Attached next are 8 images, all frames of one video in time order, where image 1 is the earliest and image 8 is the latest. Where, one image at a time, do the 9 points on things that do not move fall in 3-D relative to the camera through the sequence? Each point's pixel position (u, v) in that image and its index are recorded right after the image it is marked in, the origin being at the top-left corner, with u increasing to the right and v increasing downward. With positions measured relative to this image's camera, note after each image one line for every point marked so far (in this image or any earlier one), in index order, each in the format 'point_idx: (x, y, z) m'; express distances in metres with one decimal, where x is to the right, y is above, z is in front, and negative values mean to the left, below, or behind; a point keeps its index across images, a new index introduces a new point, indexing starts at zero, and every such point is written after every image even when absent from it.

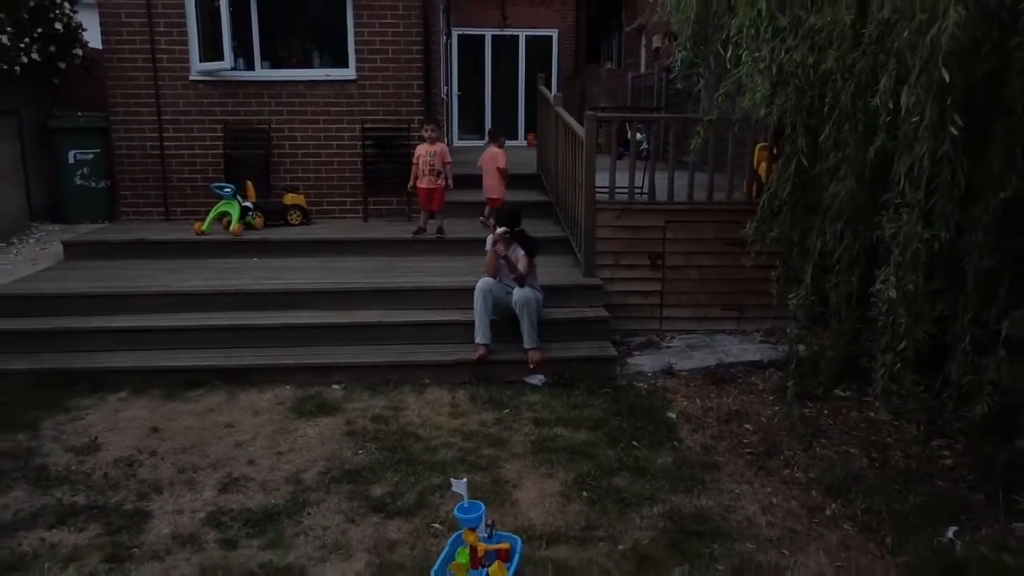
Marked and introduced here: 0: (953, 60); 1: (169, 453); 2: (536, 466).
0: (+1.7, +0.9, +3.0) m
1: (-1.9, -0.9, +4.2) m
2: (+0.1, -0.9, +4.1) m
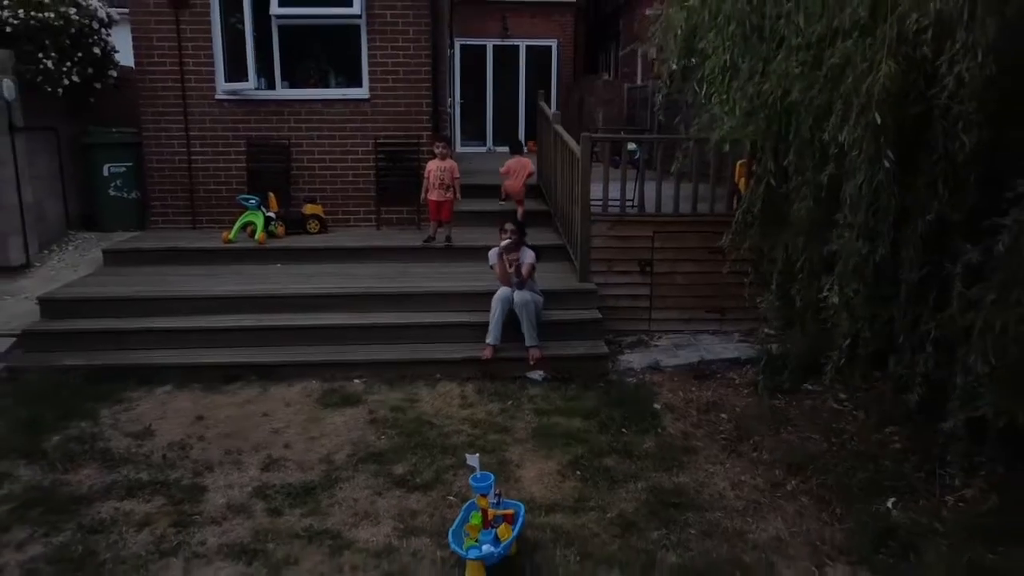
0: (+1.7, +0.8, +3.6) m
1: (-1.8, -0.9, +4.8) m
2: (+0.2, -1.0, +4.7) m
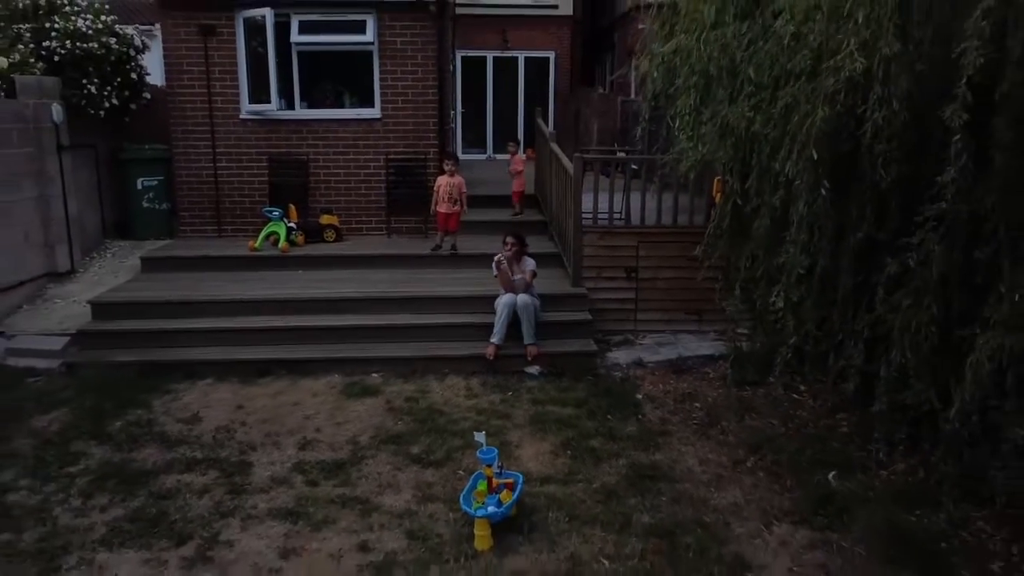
0: (+1.7, +0.8, +4.3) m
1: (-1.8, -1.0, +5.5) m
2: (+0.2, -1.0, +5.4) m
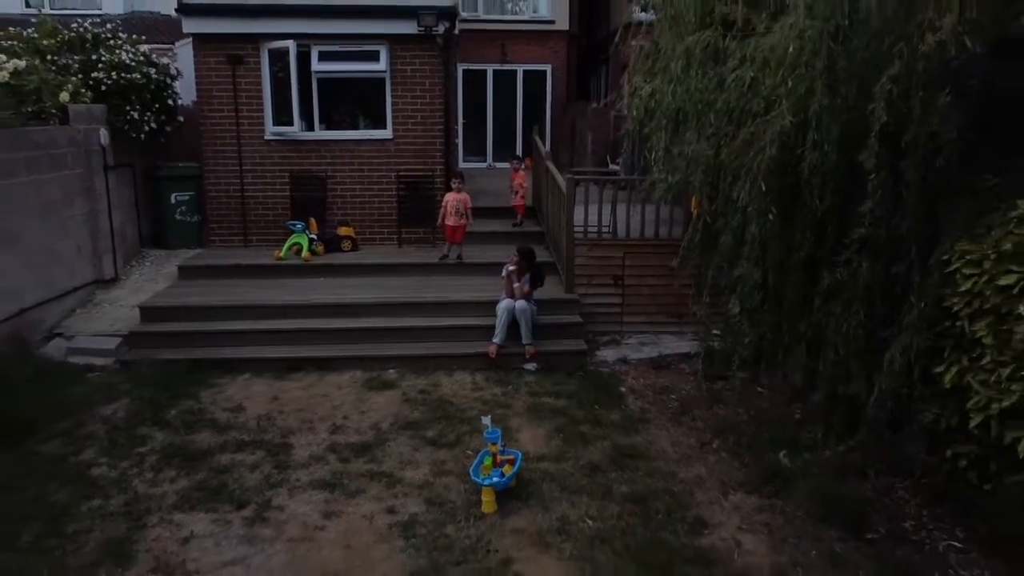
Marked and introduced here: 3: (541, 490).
0: (+1.7, +0.8, +5.2) m
1: (-1.8, -1.0, +6.4) m
2: (+0.2, -1.1, +6.3) m
3: (+0.2, -1.4, +5.2) m
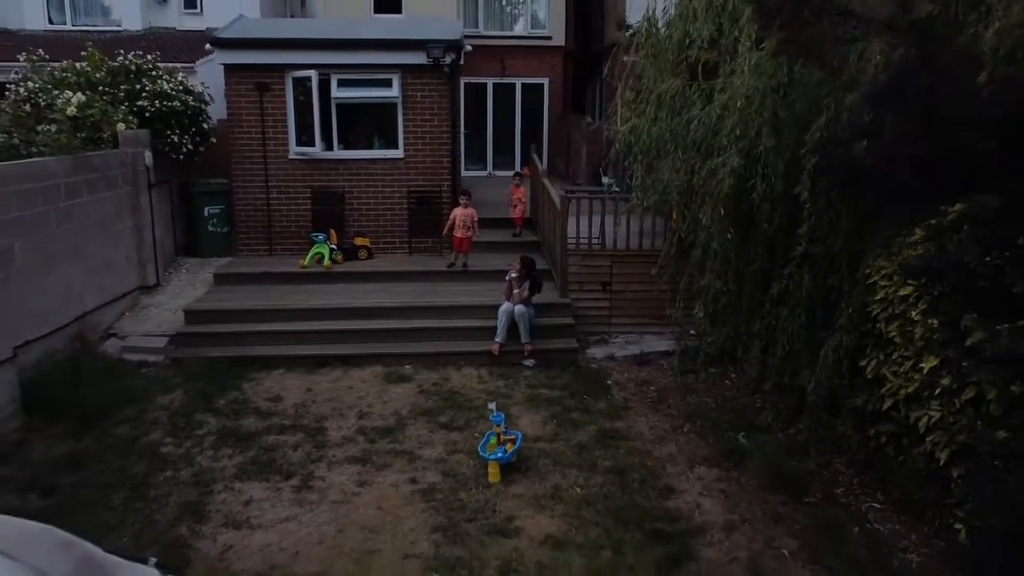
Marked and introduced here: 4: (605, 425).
0: (+1.7, +0.7, +6.2) m
1: (-1.8, -1.1, +7.5) m
2: (+0.2, -1.1, +7.3) m
3: (+0.2, -1.4, +6.2) m
4: (+0.8, -1.2, +7.0) m
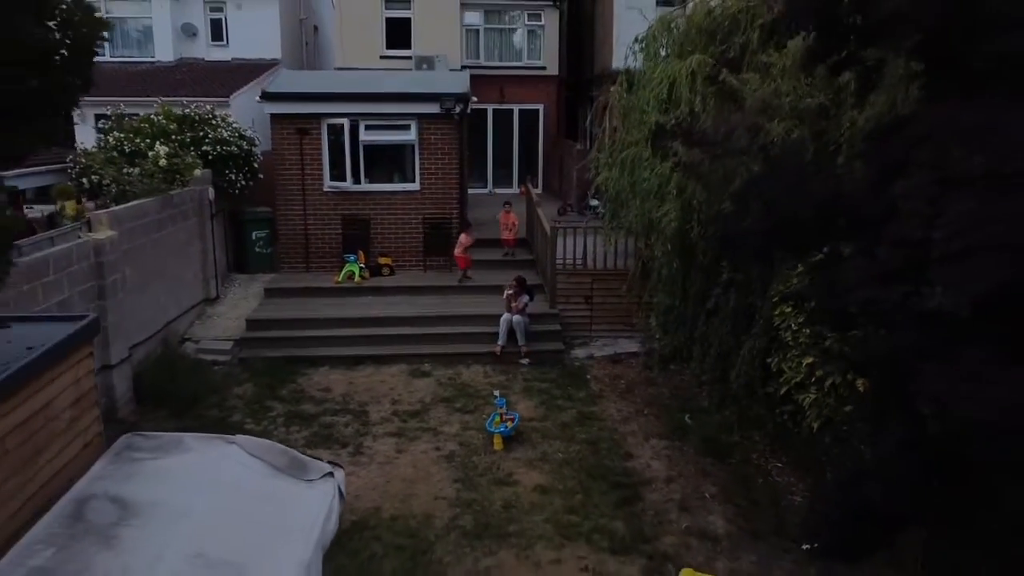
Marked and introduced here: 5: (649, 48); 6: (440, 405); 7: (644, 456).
0: (+1.7, +0.5, +8.3) m
1: (-1.8, -1.3, +9.5) m
2: (+0.2, -1.3, +9.4) m
3: (+0.2, -1.6, +8.3) m
4: (+0.8, -1.4, +9.0) m
5: (+1.8, +3.1, +10.1) m
6: (-0.8, -1.4, +9.1) m
7: (+1.4, -1.7, +7.9) m
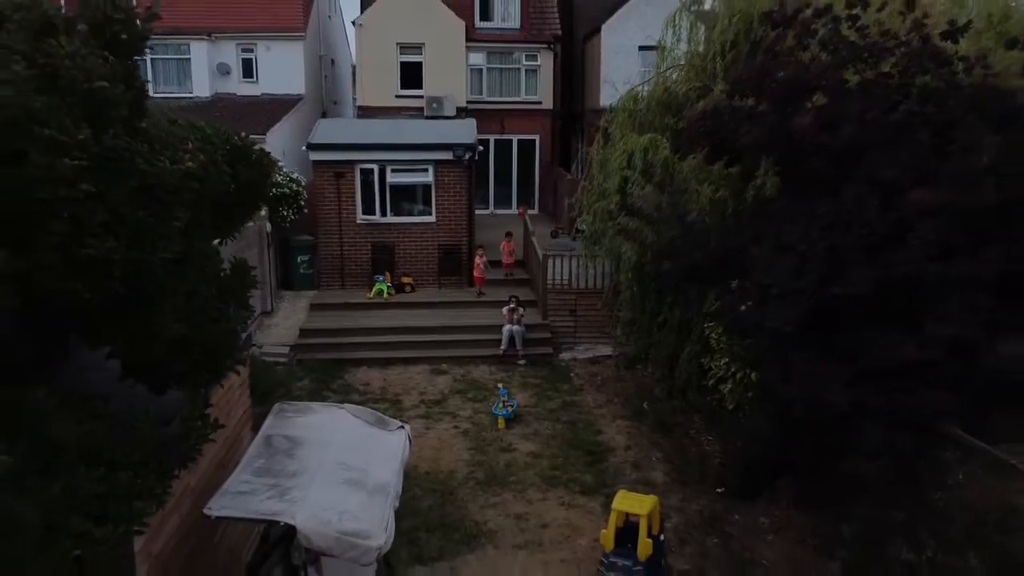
0: (+1.7, +0.3, +11.0) m
1: (-1.8, -1.5, +12.2) m
2: (+0.1, -1.6, +12.0) m
3: (+0.2, -1.9, +11.0) m
4: (+0.8, -1.7, +11.7) m
5: (+1.8, +2.9, +12.8) m
6: (-0.9, -1.6, +11.8) m
7: (+1.3, -2.0, +10.6) m
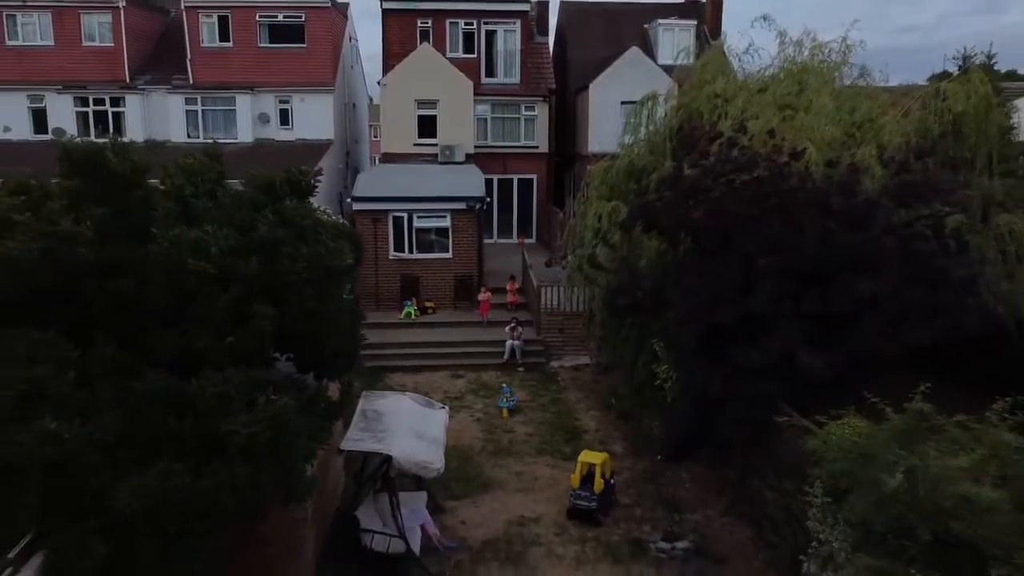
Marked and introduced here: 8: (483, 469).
0: (+1.8, -0.2, +14.9) m
1: (-1.8, -2.0, +16.0) m
2: (+0.2, -2.1, +15.9) m
3: (+0.2, -2.3, +14.8) m
4: (+0.8, -2.2, +15.5) m
5: (+1.8, +2.4, +16.7) m
6: (-0.8, -2.1, +15.6) m
7: (+1.4, -2.5, +14.4) m
8: (-0.5, -2.9, +12.4) m
